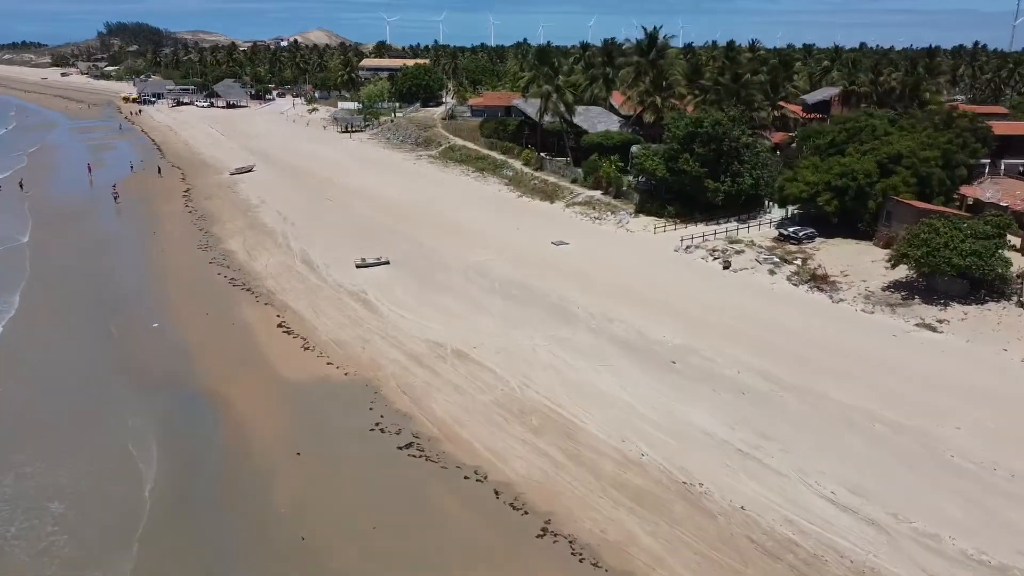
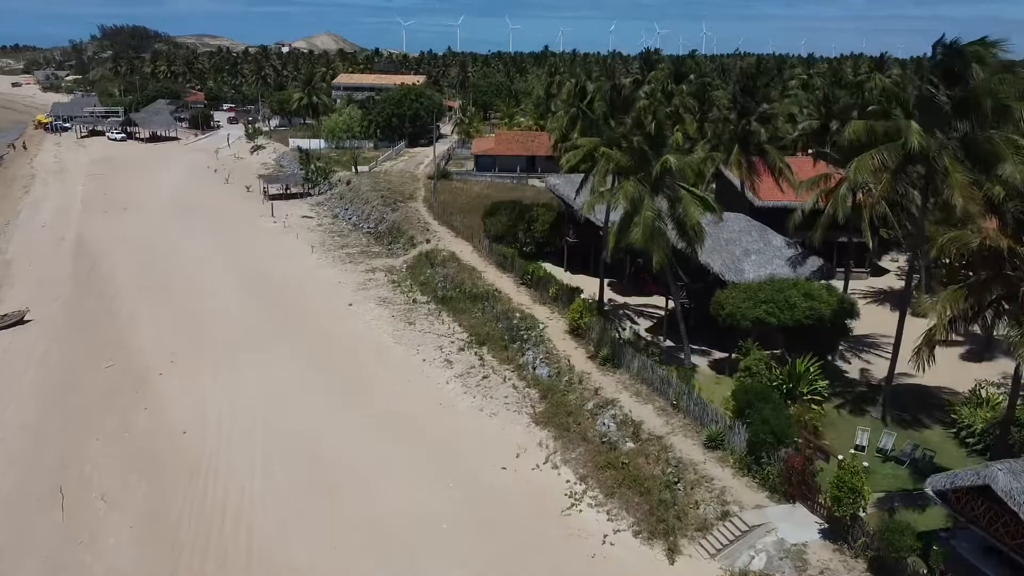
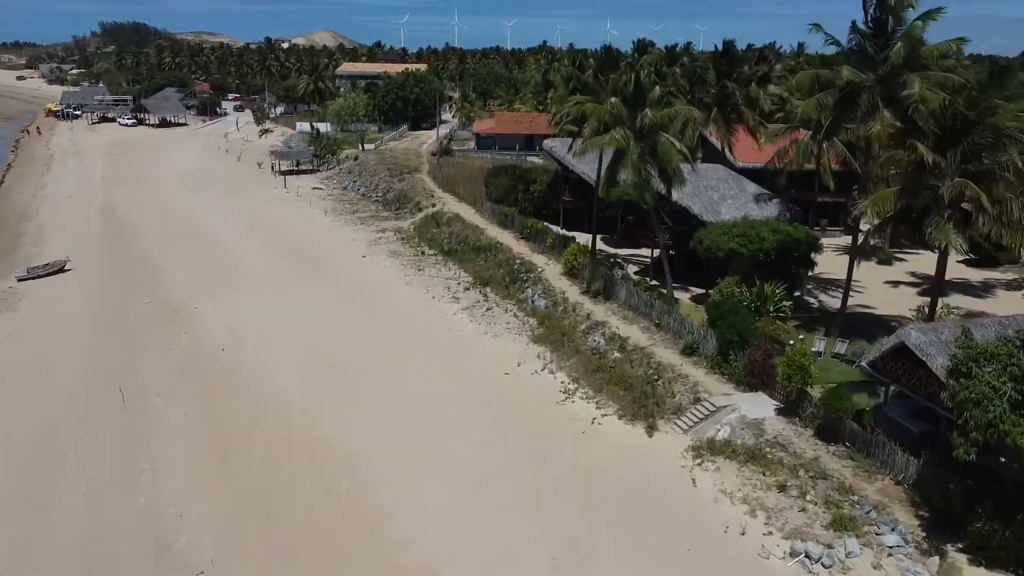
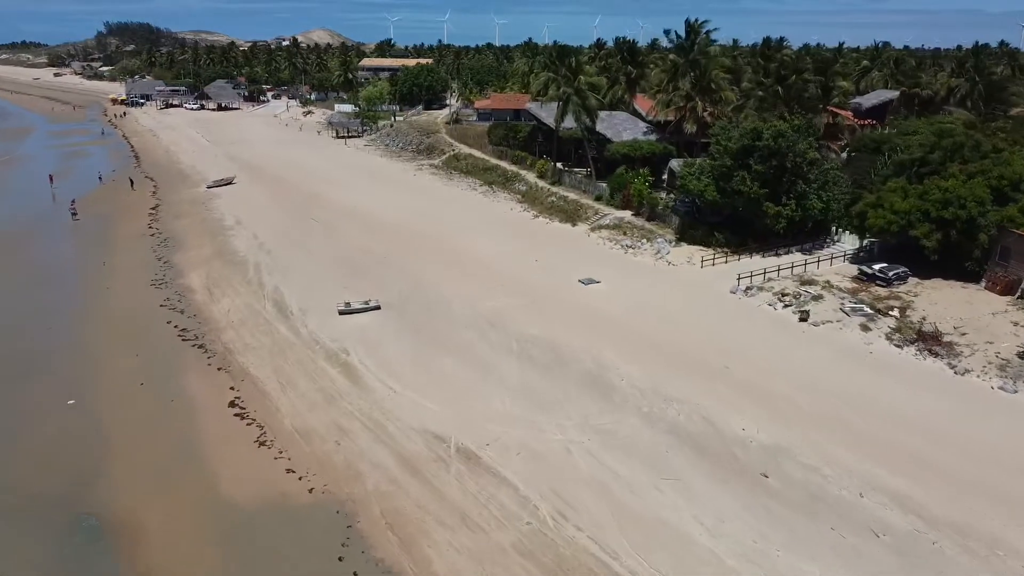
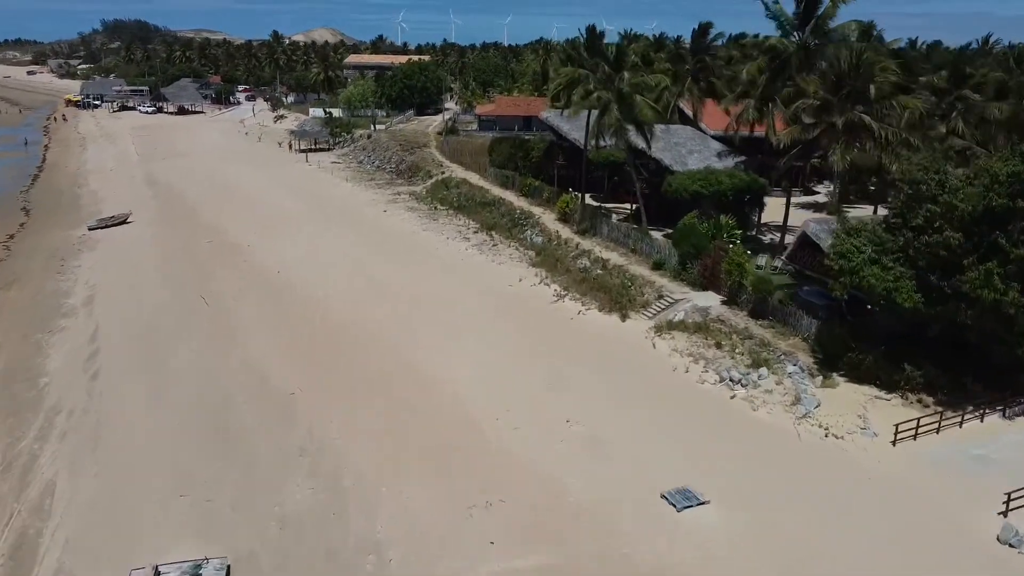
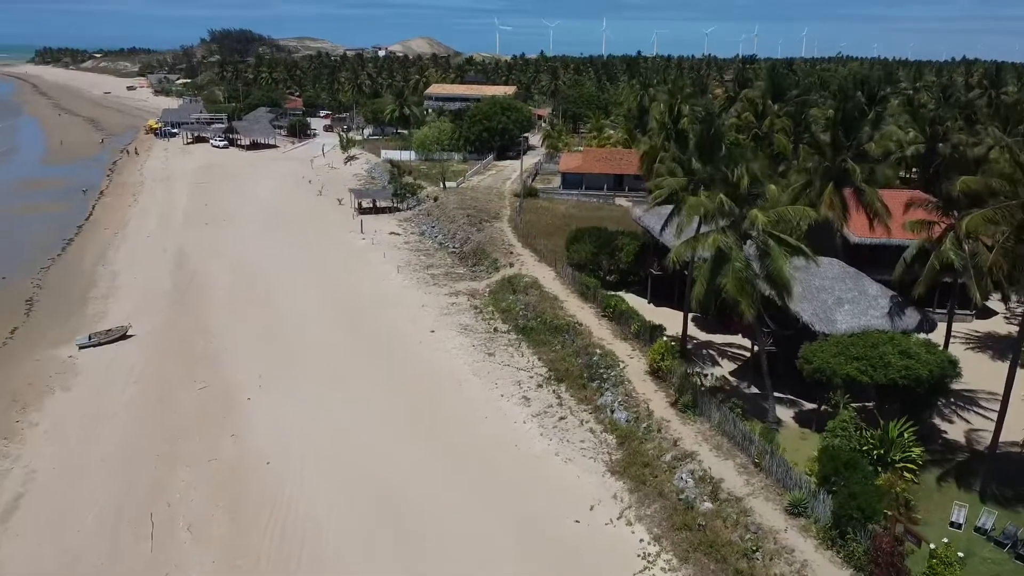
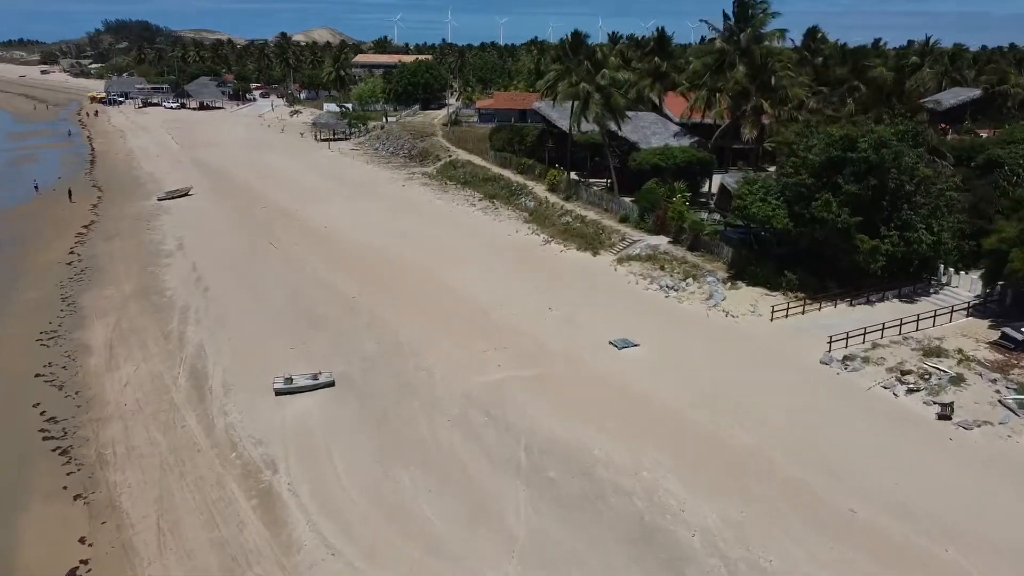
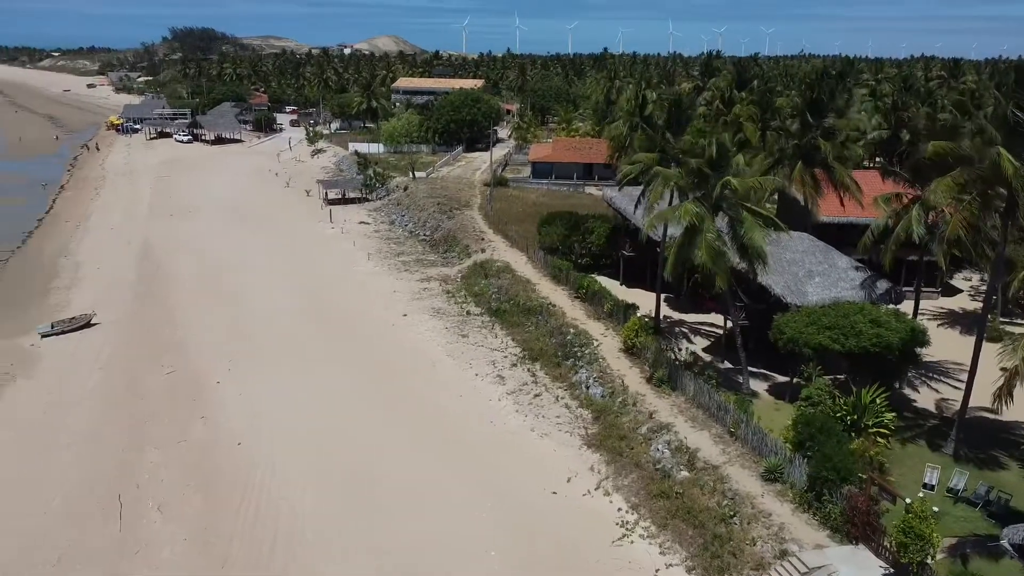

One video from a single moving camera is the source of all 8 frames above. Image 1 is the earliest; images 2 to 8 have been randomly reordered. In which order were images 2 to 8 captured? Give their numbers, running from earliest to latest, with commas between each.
4, 7, 5, 3, 2, 8, 6
